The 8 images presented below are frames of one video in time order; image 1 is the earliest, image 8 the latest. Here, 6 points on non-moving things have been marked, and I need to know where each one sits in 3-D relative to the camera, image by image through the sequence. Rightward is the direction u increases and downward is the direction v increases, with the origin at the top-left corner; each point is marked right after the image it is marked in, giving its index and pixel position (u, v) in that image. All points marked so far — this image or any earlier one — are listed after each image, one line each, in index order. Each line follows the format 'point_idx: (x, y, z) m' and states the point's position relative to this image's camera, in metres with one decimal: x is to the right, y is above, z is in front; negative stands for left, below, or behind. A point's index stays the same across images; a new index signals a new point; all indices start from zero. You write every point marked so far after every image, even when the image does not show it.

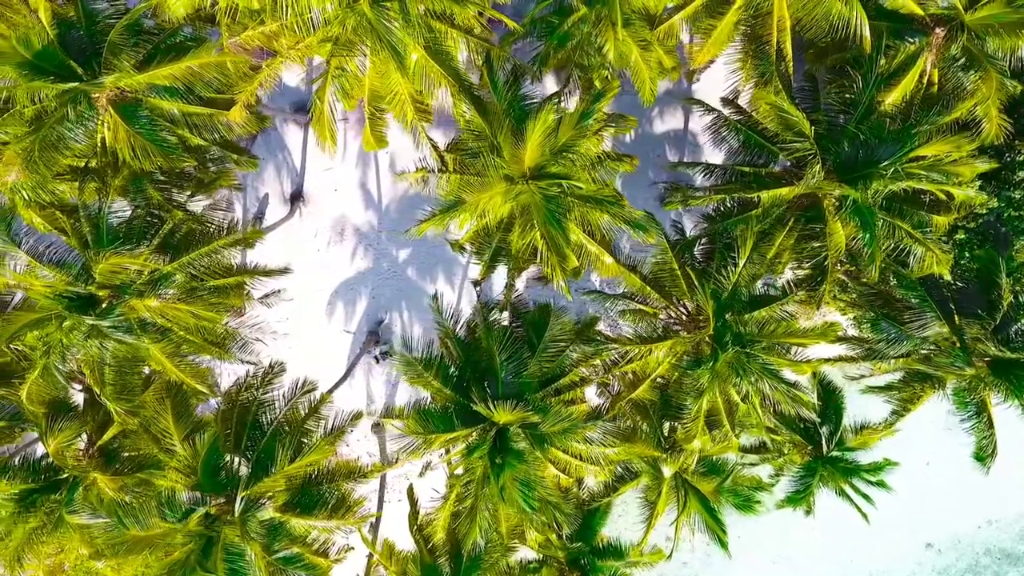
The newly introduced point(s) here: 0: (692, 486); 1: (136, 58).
0: (+1.6, -1.8, +8.9) m
1: (-2.8, +1.7, +7.2) m
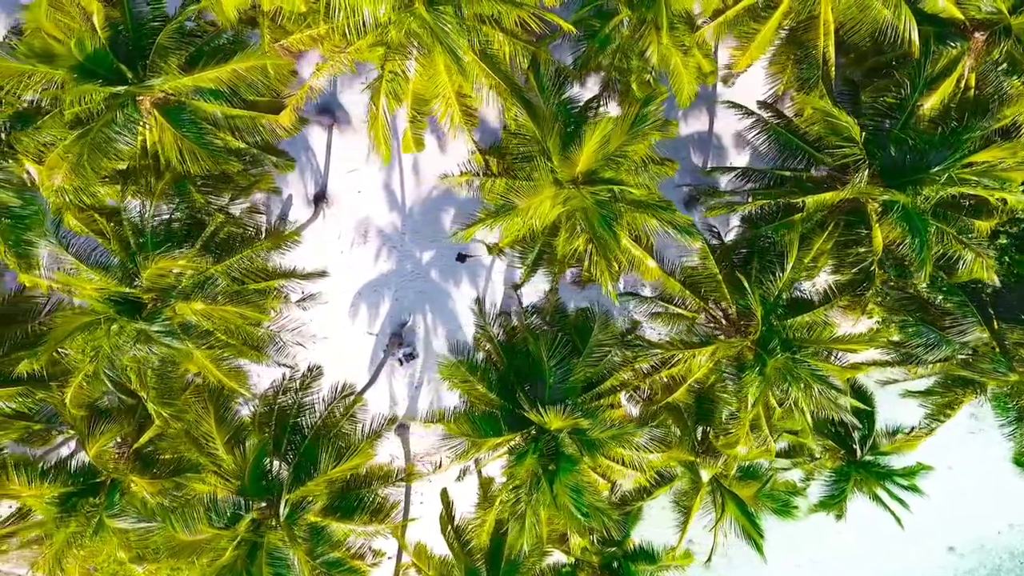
0: (+1.9, -1.8, +8.9) m
1: (-2.4, +1.7, +7.2) m
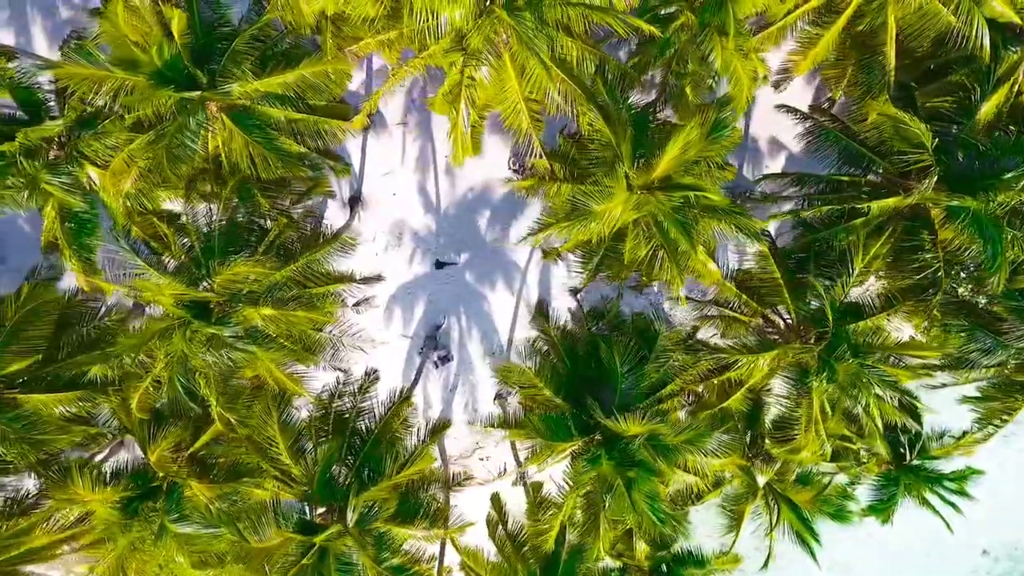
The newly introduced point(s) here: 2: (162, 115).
0: (+2.5, -1.9, +8.9) m
1: (-1.9, +1.7, +7.2) m
2: (-2.6, +1.3, +7.3) m
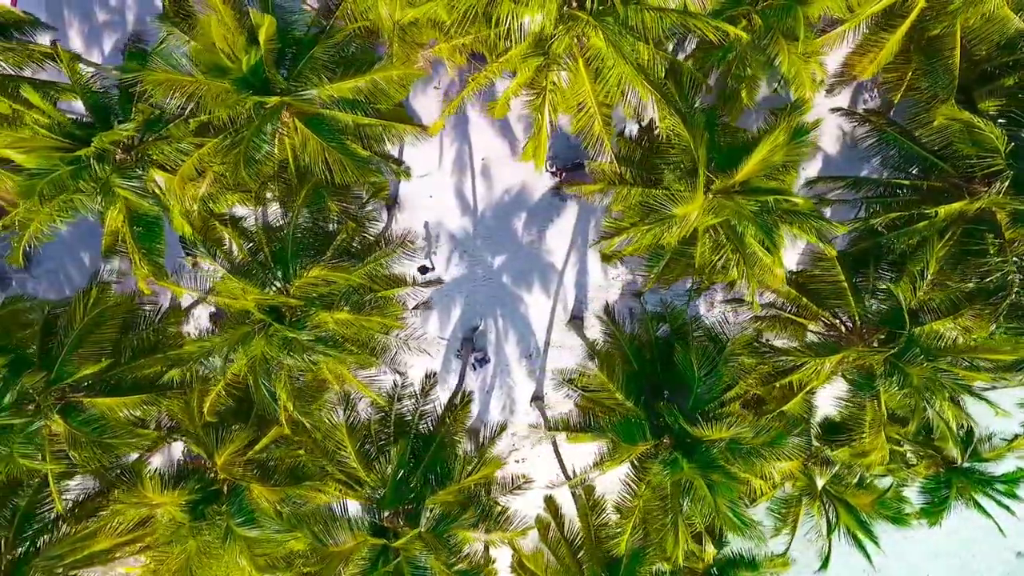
0: (+3.0, -1.9, +8.9) m
1: (-1.4, +1.6, +7.2) m
2: (-2.1, +1.3, +7.4) m
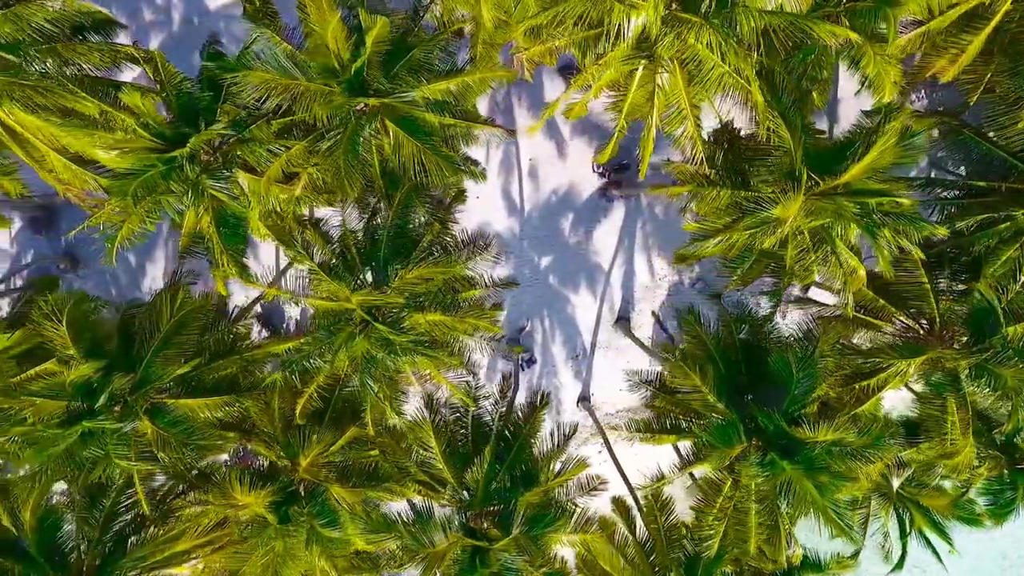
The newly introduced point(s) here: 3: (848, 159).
0: (+3.7, -1.9, +8.9) m
1: (-0.7, +1.6, +7.2) m
2: (-1.4, +1.3, +7.4) m
3: (+2.4, +0.9, +7.0) m
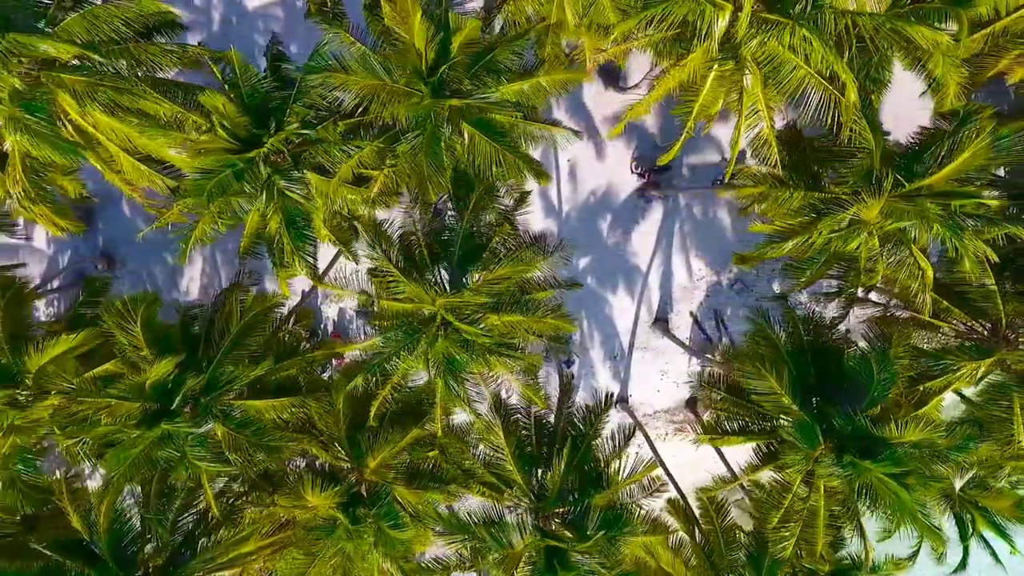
0: (+4.3, -1.9, +8.9) m
1: (-0.1, +1.6, +7.2) m
2: (-0.8, +1.2, +7.3) m
3: (+3.0, +0.9, +7.0) m
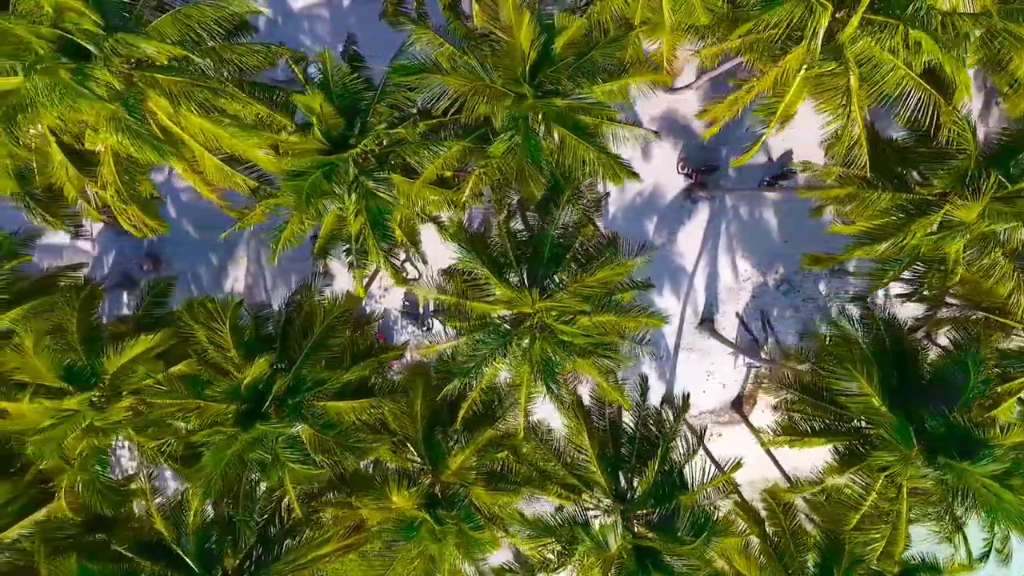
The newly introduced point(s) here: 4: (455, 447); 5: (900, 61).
0: (+4.9, -2.0, +8.9) m
1: (+0.6, +1.6, +7.2) m
2: (-0.1, +1.2, +7.3) m
3: (+3.7, +0.9, +7.0) m
4: (-0.5, -1.3, +8.2) m
5: (+2.6, +1.6, +6.7) m
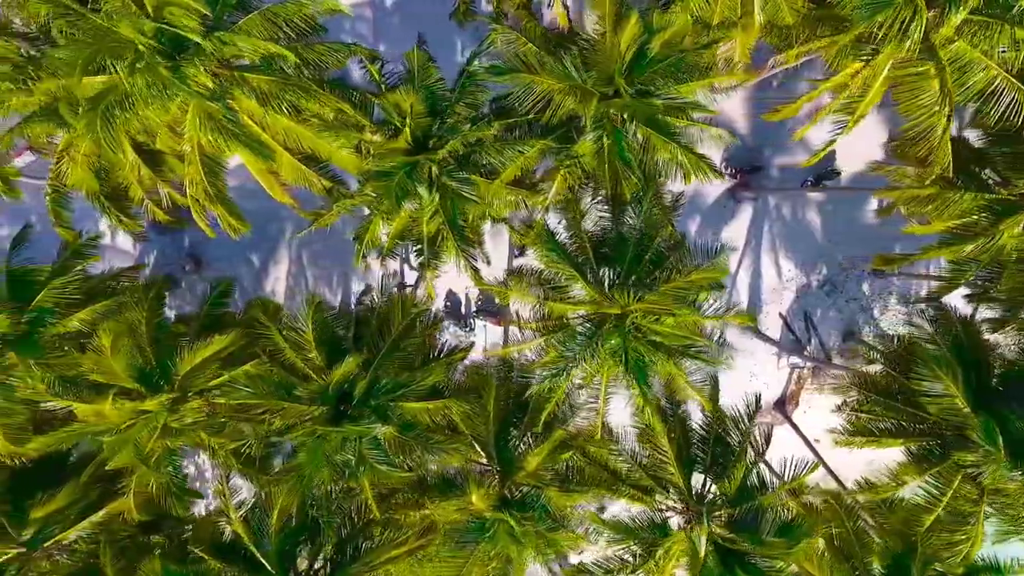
0: (+5.6, -2.0, +8.9) m
1: (+1.2, +1.6, +7.2) m
2: (+0.5, +1.2, +7.3) m
3: (+4.3, +0.9, +7.0) m
4: (+0.2, -1.3, +8.1) m
5: (+3.3, +1.5, +6.7) m
